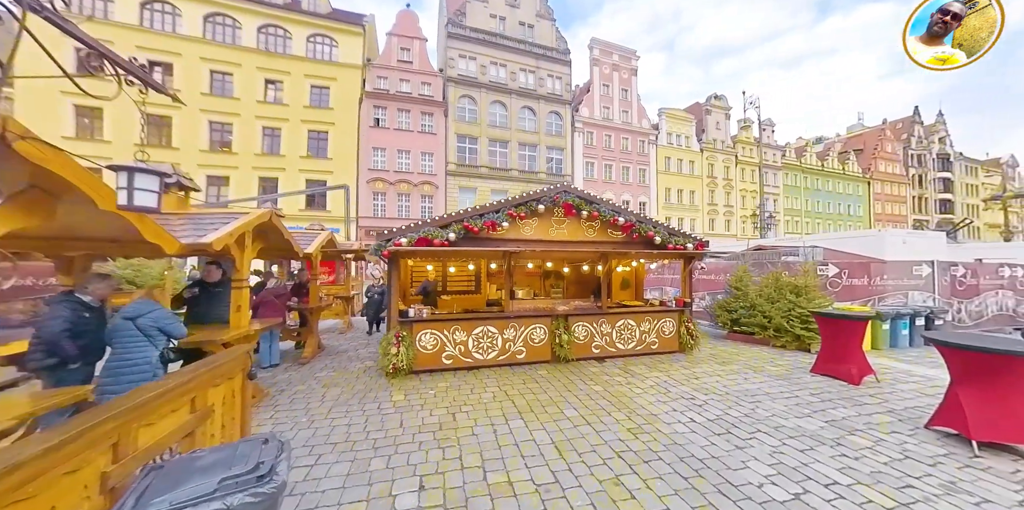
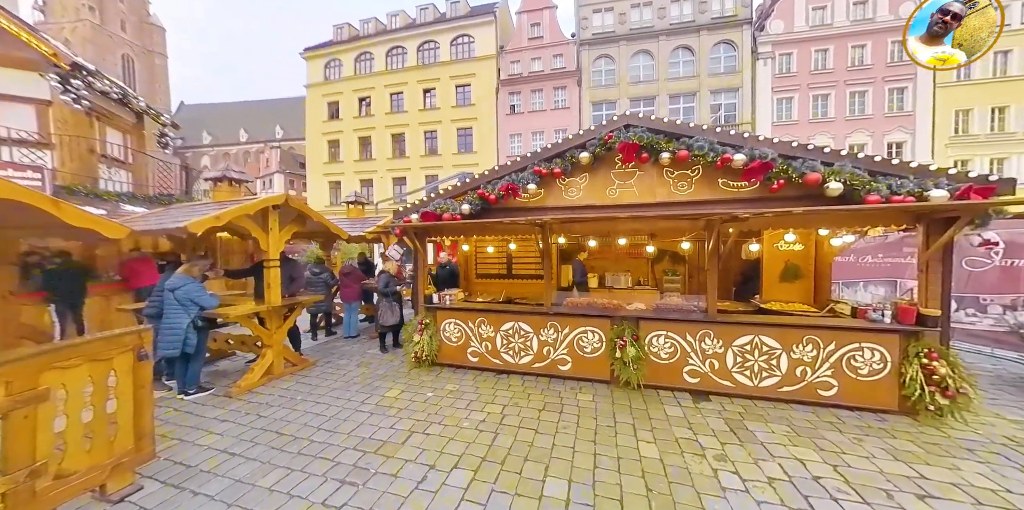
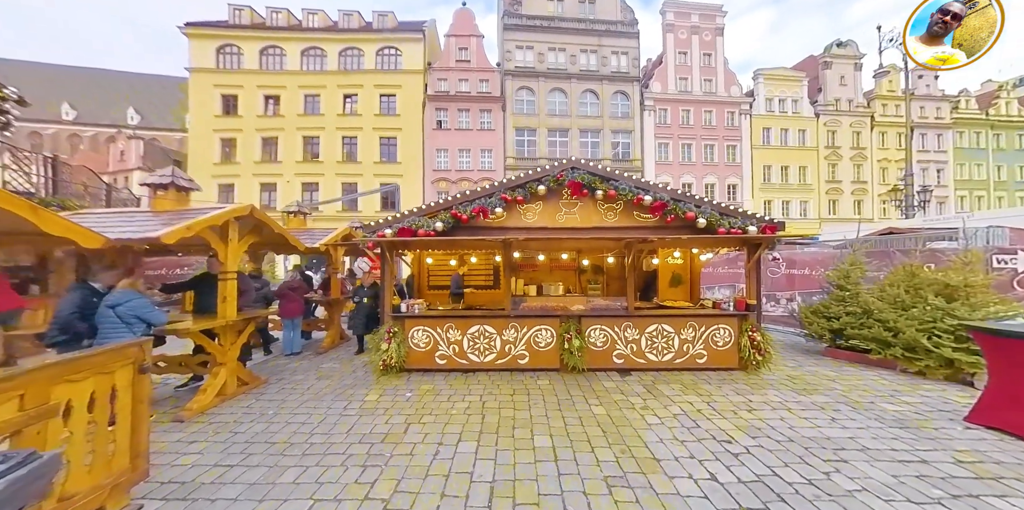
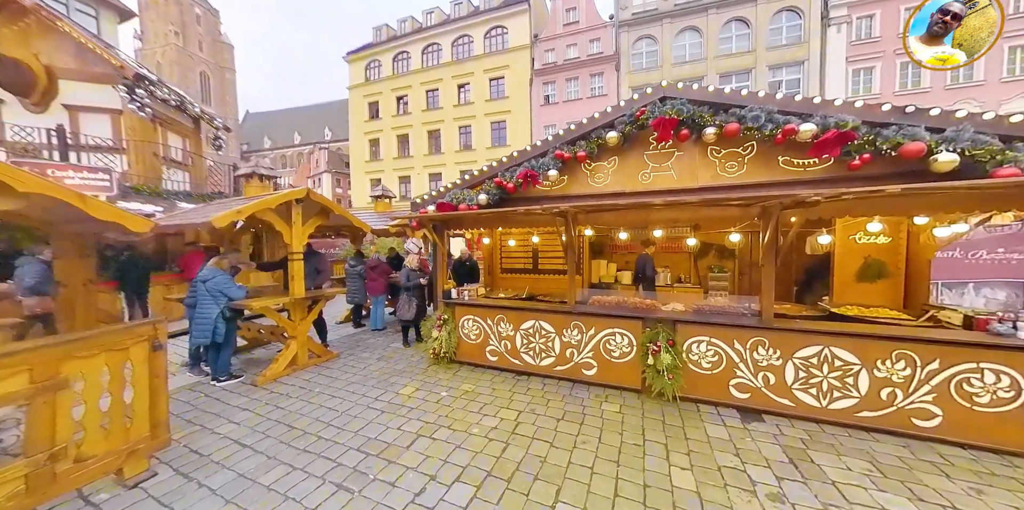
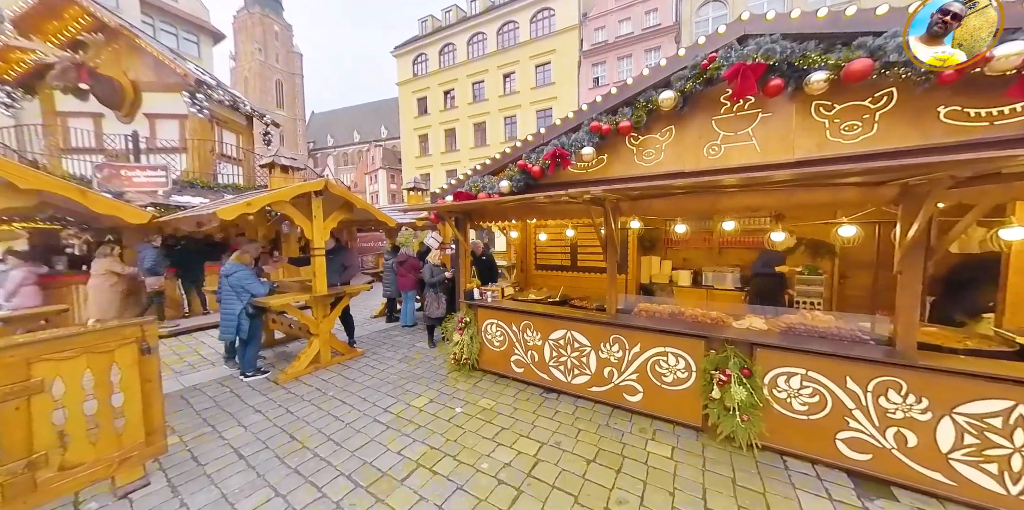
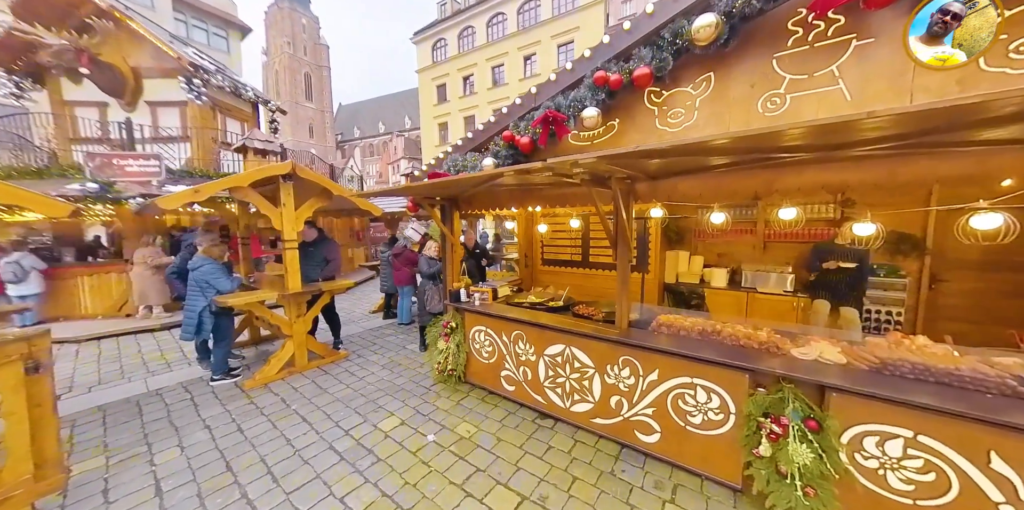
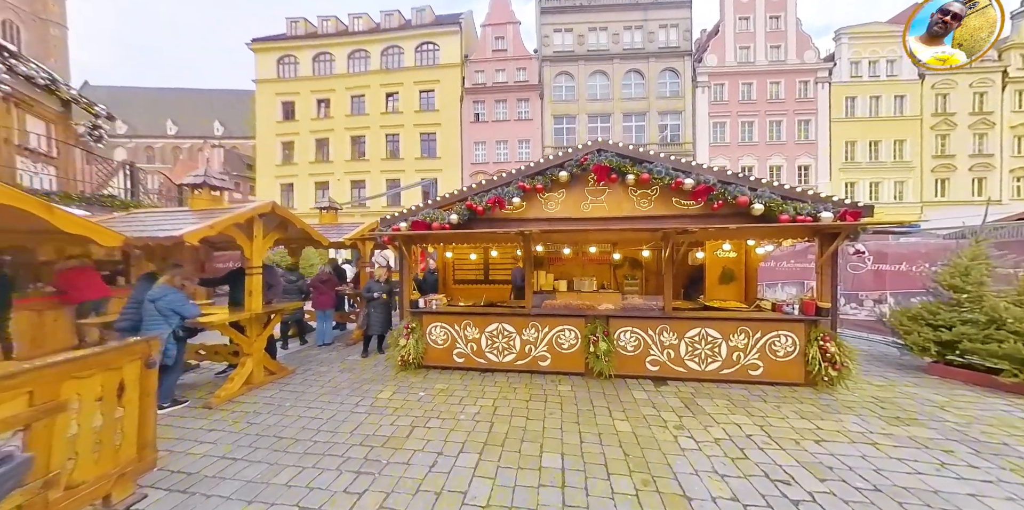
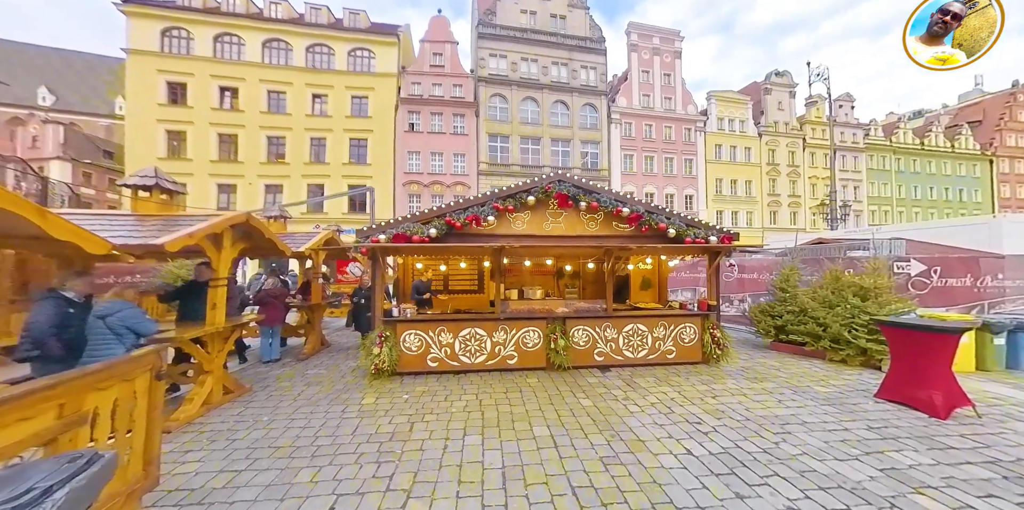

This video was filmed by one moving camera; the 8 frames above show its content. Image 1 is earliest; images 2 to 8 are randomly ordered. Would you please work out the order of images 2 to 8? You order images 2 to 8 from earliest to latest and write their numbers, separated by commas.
8, 3, 7, 2, 4, 5, 6
